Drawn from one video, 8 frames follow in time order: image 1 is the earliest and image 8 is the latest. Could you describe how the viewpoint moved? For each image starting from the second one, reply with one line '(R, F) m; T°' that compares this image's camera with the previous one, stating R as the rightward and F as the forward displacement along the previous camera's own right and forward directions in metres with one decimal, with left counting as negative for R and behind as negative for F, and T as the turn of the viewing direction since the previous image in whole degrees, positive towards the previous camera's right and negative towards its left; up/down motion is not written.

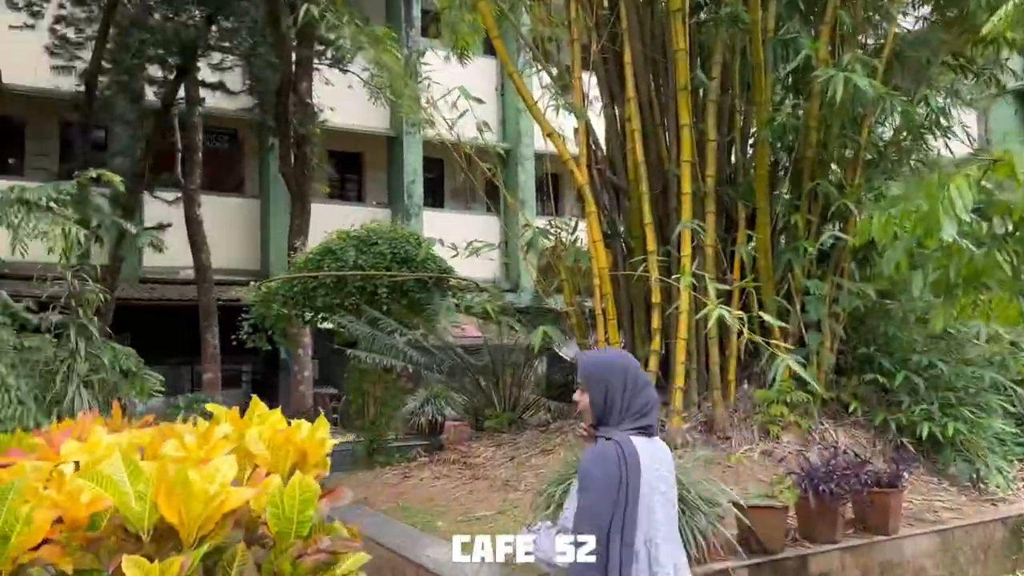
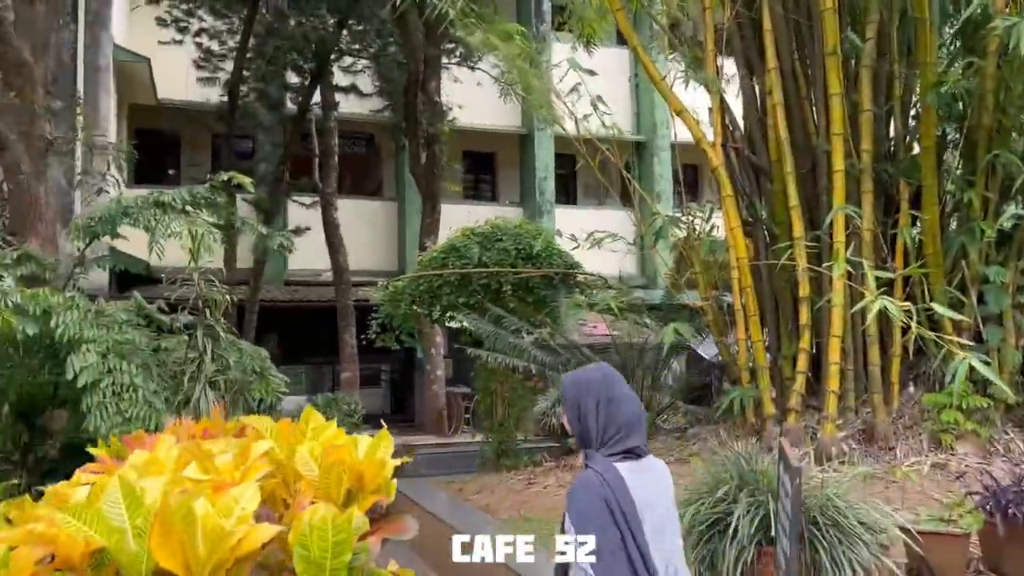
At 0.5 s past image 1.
(+0.1, +0.4) m; -9°
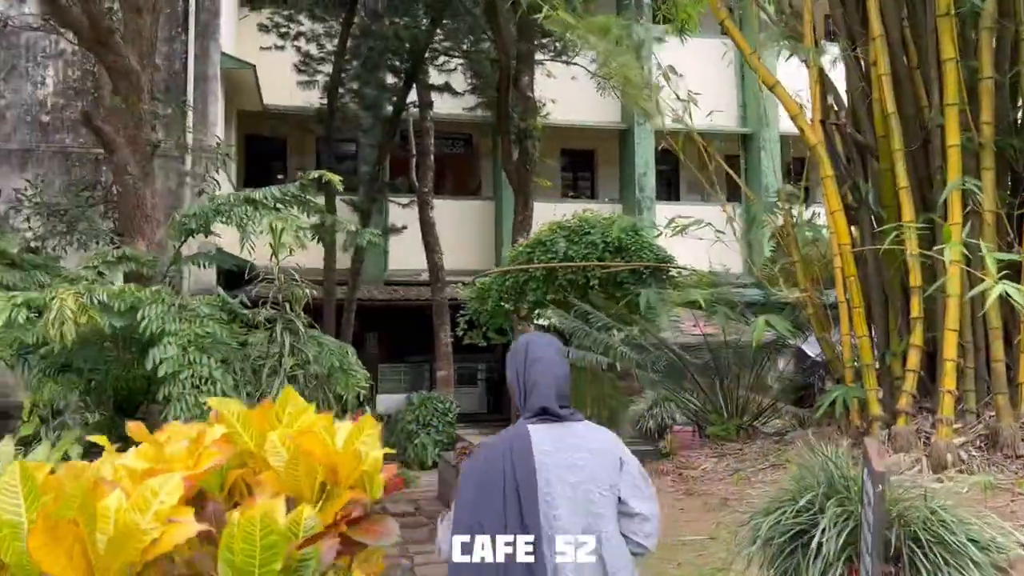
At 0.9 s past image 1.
(+0.2, +0.3) m; -7°
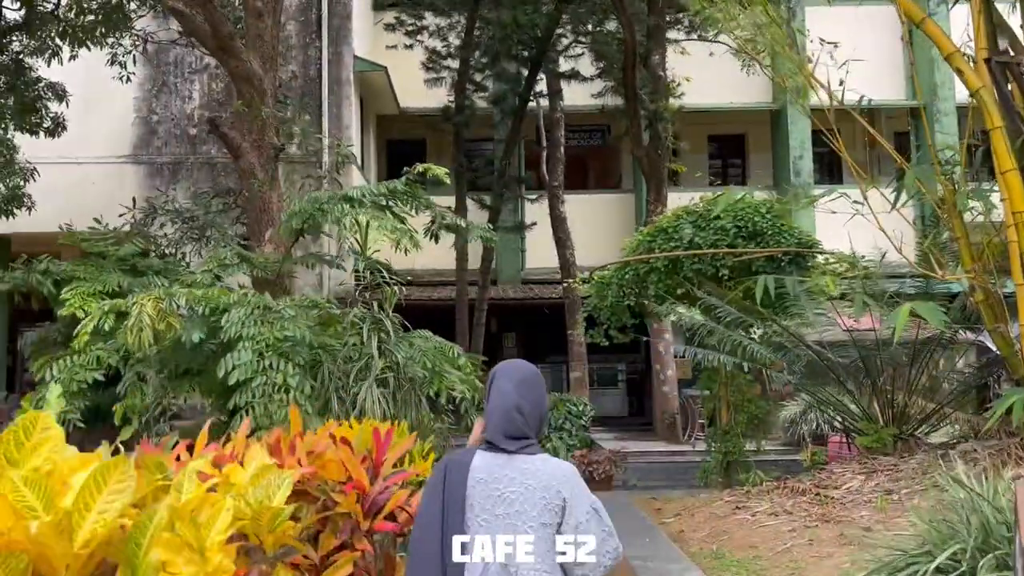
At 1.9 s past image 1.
(+0.3, +0.6) m; -11°
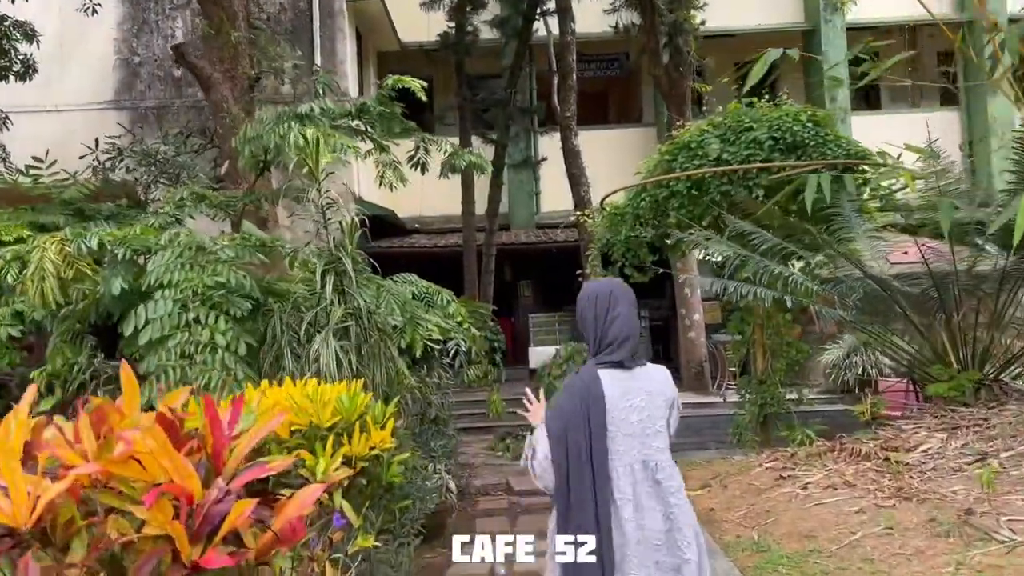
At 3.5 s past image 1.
(+0.2, +1.0) m; -2°
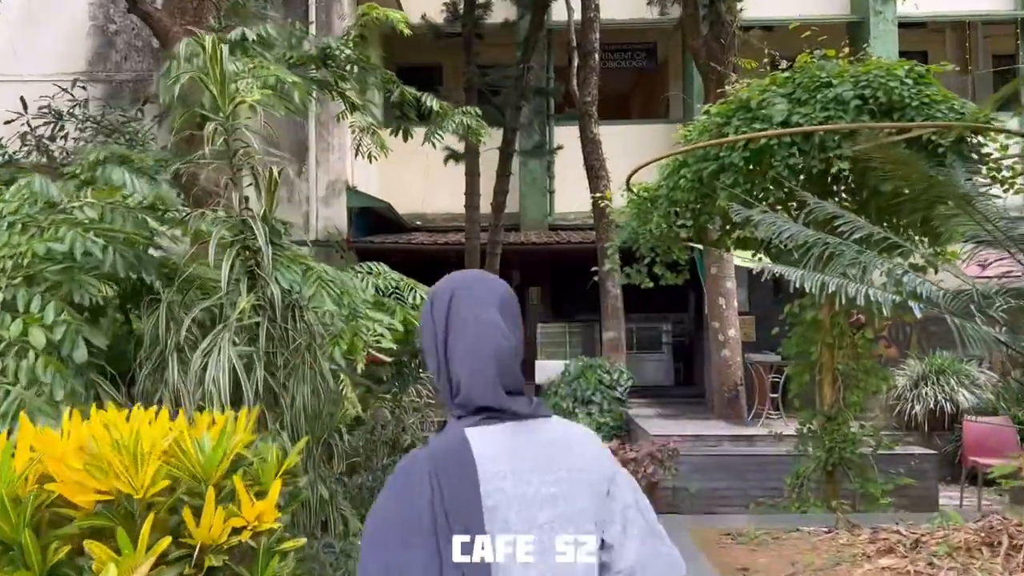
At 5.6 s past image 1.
(+0.1, +1.4) m; -1°
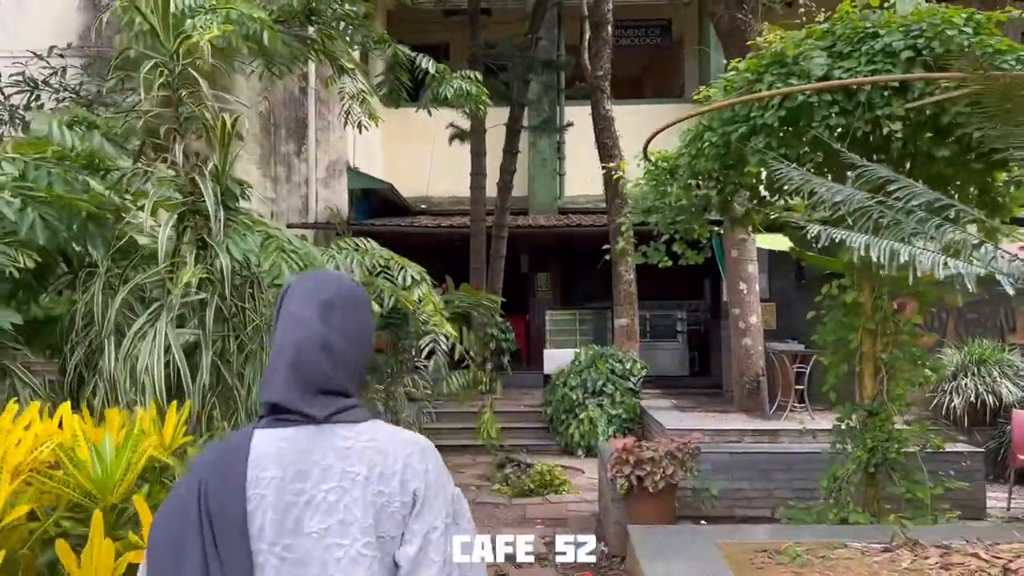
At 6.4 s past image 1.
(0.0, +0.5) m; -1°
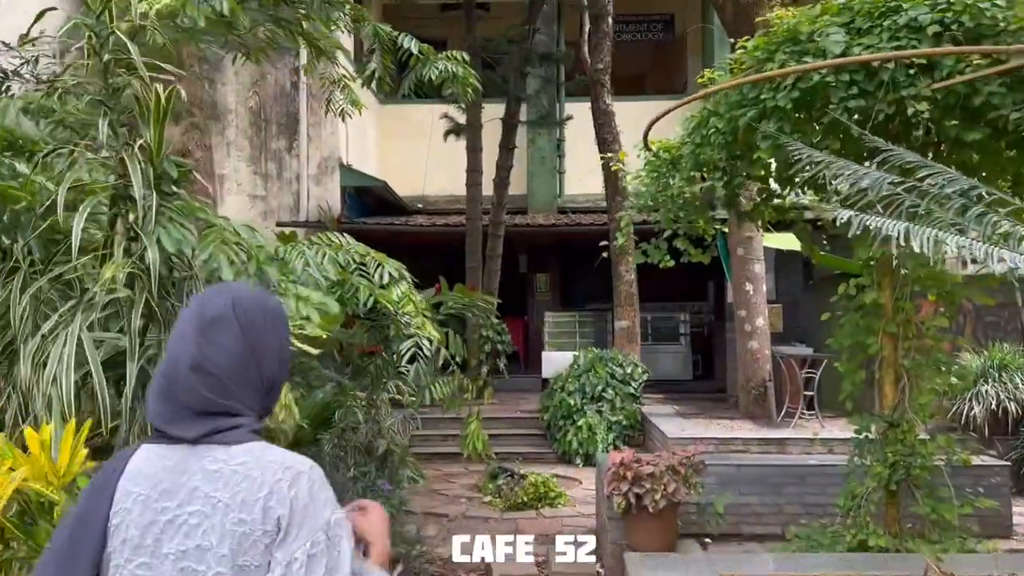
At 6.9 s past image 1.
(+0.1, +0.3) m; 0°
